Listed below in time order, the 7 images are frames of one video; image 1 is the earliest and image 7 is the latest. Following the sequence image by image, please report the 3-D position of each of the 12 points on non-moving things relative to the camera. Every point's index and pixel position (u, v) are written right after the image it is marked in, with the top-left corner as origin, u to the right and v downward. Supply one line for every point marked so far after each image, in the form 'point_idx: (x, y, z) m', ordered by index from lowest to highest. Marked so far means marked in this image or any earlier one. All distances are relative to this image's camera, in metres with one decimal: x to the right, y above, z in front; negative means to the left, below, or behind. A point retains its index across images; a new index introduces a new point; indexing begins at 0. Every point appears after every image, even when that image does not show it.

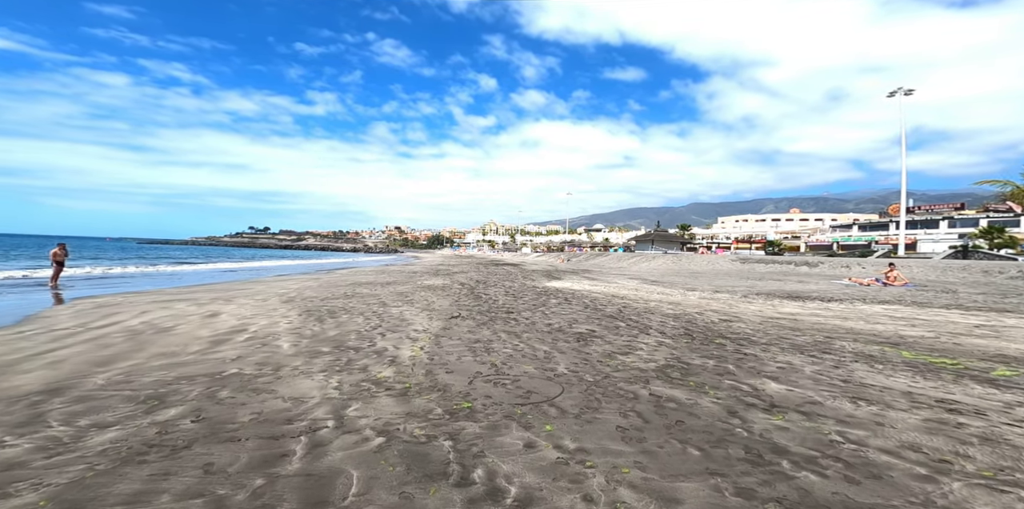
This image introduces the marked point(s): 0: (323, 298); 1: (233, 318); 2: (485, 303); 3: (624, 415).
0: (-6.1, -1.5, +13.0) m
1: (-6.5, -1.5, +9.4) m
2: (-0.8, -1.6, +12.6) m
3: (+1.2, -1.7, +4.3) m
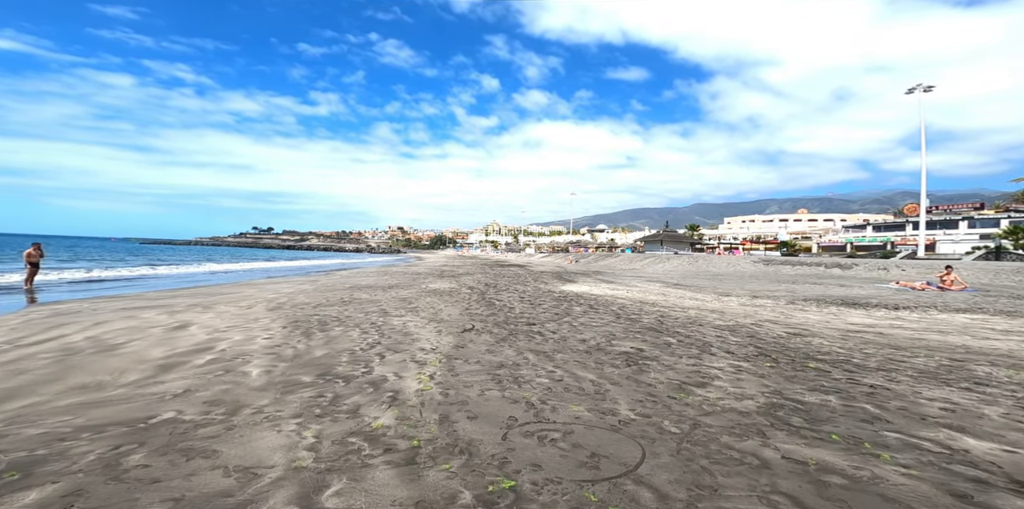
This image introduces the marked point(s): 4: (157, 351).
0: (-5.6, -1.5, +11.4) m
1: (-6.0, -1.5, +7.8) m
2: (-0.3, -1.6, +11.0) m
3: (+1.7, -1.7, +2.7) m
4: (-5.5, -1.5, +6.2) m
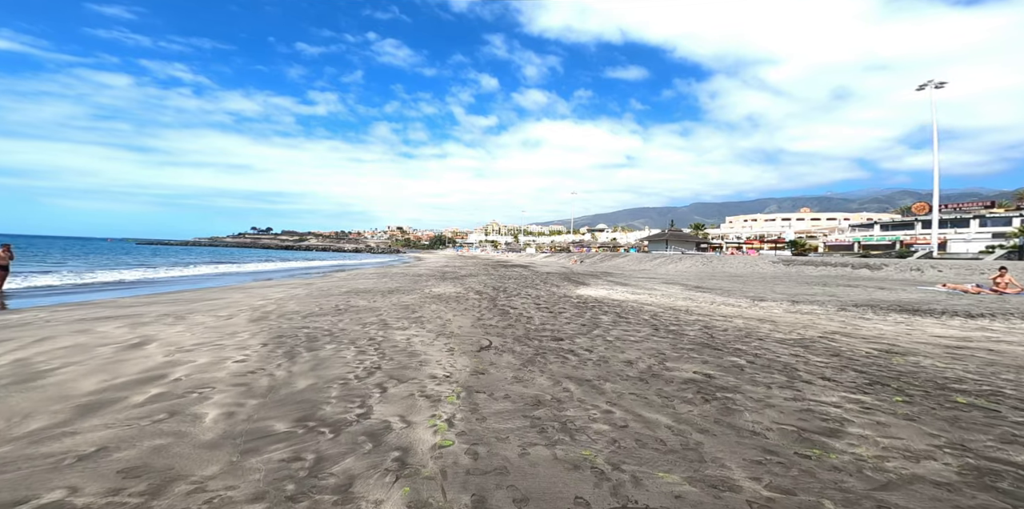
0: (-5.1, -1.5, +9.9) m
1: (-5.5, -1.5, +6.4) m
2: (+0.1, -1.6, +9.6) m
3: (+2.2, -1.7, +1.3) m
4: (-5.0, -1.5, +4.8) m
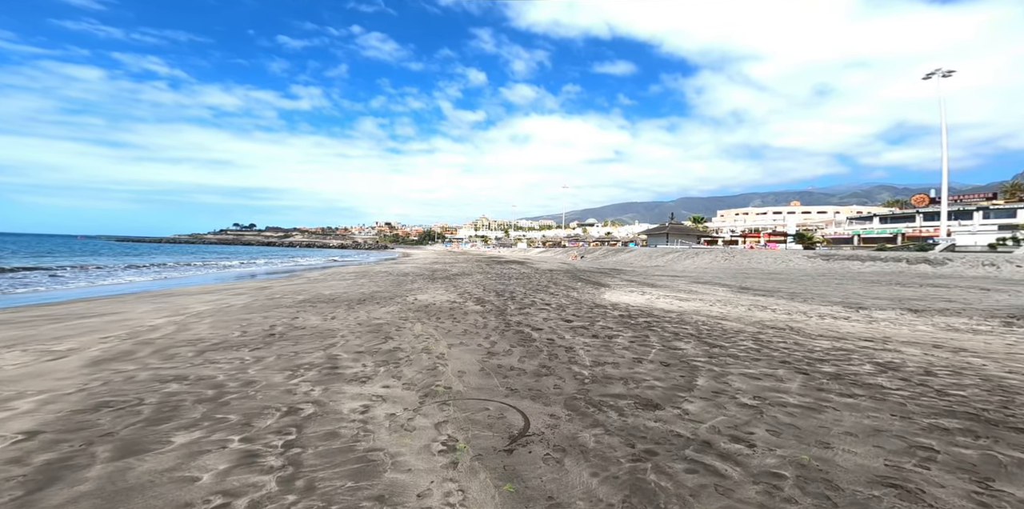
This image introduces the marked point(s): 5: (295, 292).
0: (-4.7, -1.4, +6.1) m
1: (-4.9, -1.5, +2.5) m
2: (+0.6, -1.5, +5.9) m
3: (+2.9, -1.7, -2.4) m
4: (-4.3, -1.5, +0.9) m
5: (-7.9, -1.3, +14.9) m
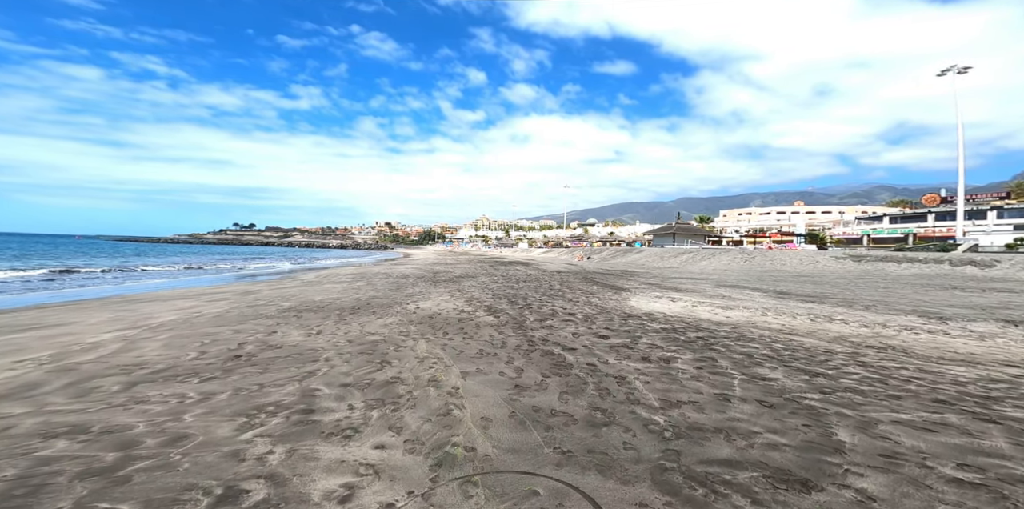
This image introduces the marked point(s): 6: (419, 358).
0: (-4.2, -1.5, +4.5) m
1: (-4.5, -1.5, +0.9) m
2: (+1.1, -1.5, +4.3) m
3: (+3.4, -1.7, -3.9) m
4: (-3.9, -1.5, -0.6) m
5: (-7.5, -1.4, +13.4) m
6: (-1.4, -1.5, +6.2) m
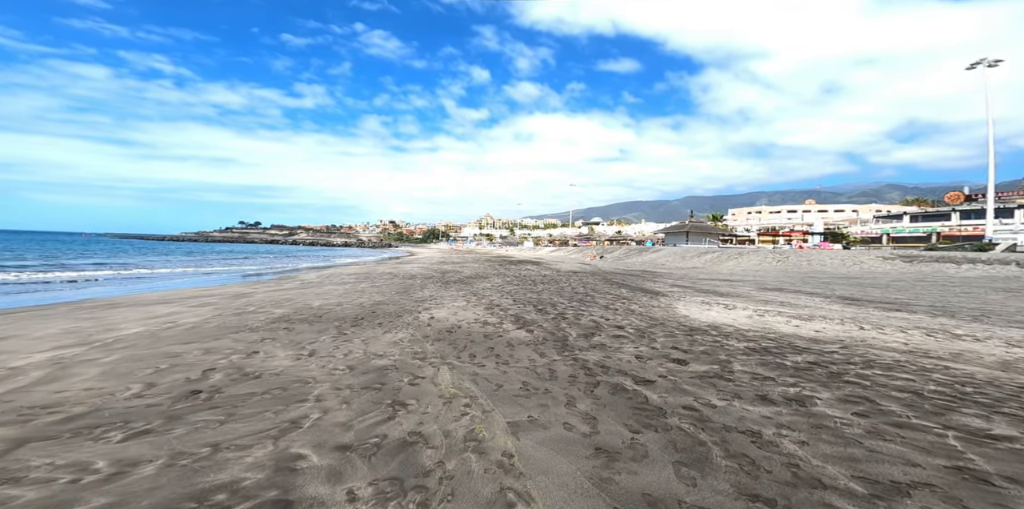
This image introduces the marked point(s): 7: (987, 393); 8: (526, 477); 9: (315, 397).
0: (-3.6, -1.5, +2.9) m
1: (-3.9, -1.5, -0.7) m
2: (+1.7, -1.5, +2.7) m
3: (+4.0, -1.7, -5.6) m
4: (-3.3, -1.5, -2.3) m
5: (-6.7, -1.3, +11.7) m
6: (-0.7, -1.5, +4.6) m
7: (+4.7, -1.5, +3.9) m
8: (+0.1, -1.5, +3.1) m
9: (-2.1, -1.5, +4.6) m
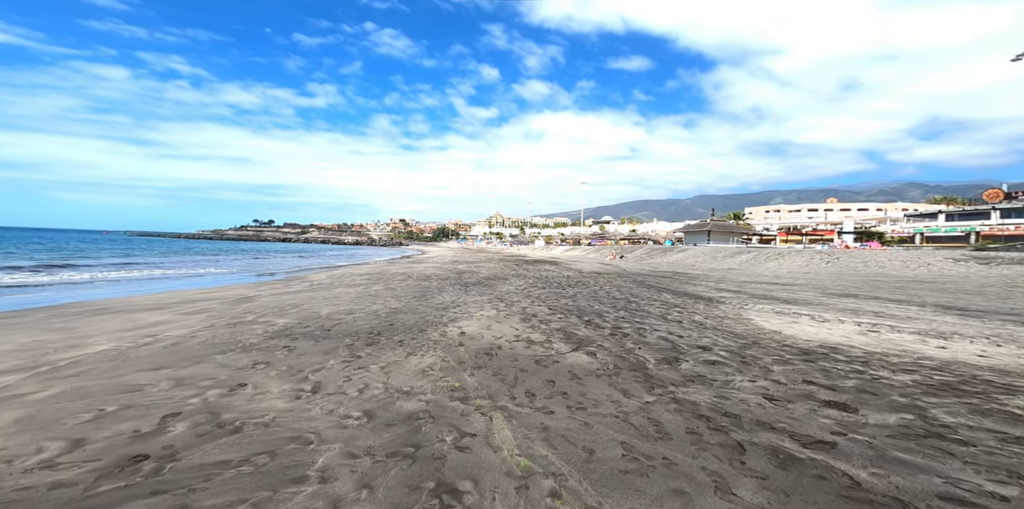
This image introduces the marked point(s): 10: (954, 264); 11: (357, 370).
0: (-2.8, -1.5, +1.3) m
1: (-3.2, -1.5, -2.2) m
2: (+2.5, -1.6, +1.0) m
3: (+4.5, -1.8, -7.4) m
4: (-2.6, -1.6, -3.8) m
5: (-5.8, -1.3, +10.2) m
6: (+0.1, -1.5, +2.9) m
7: (+5.5, -1.5, +2.2) m
8: (+0.9, -1.6, +1.5) m
9: (-1.3, -1.5, +3.0) m
10: (+19.1, -0.4, +17.7) m
11: (-1.8, -1.4, +5.0) m
